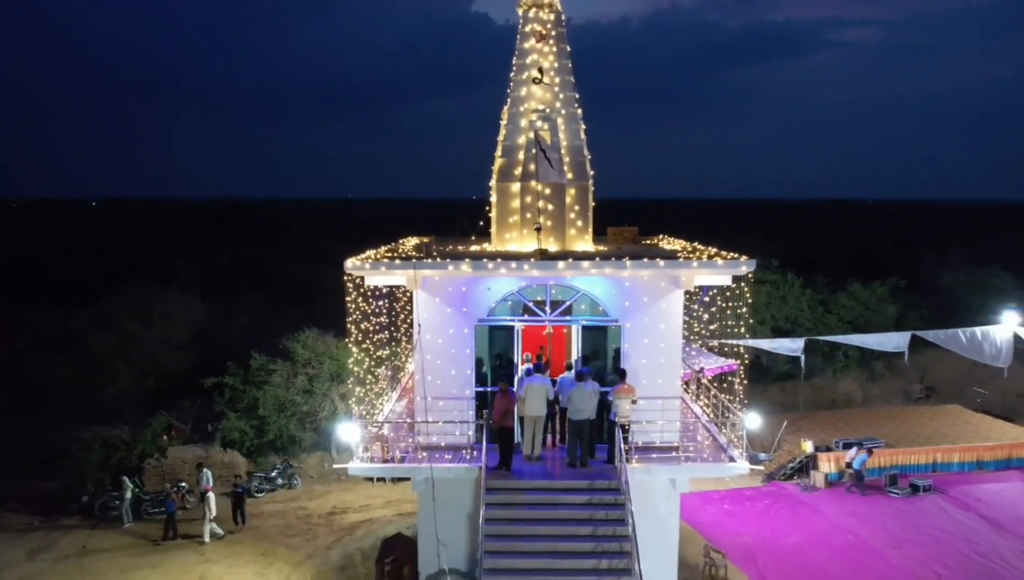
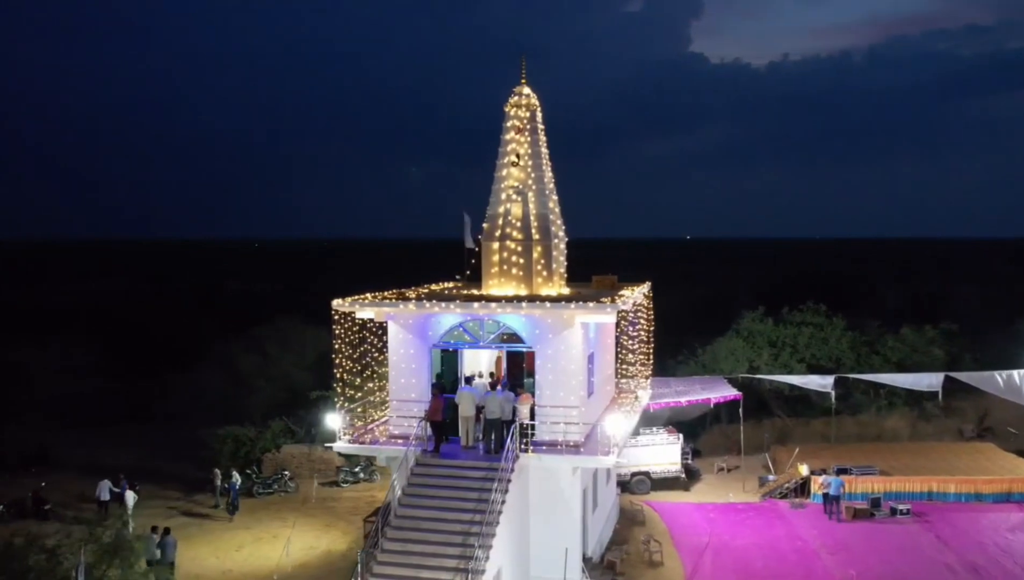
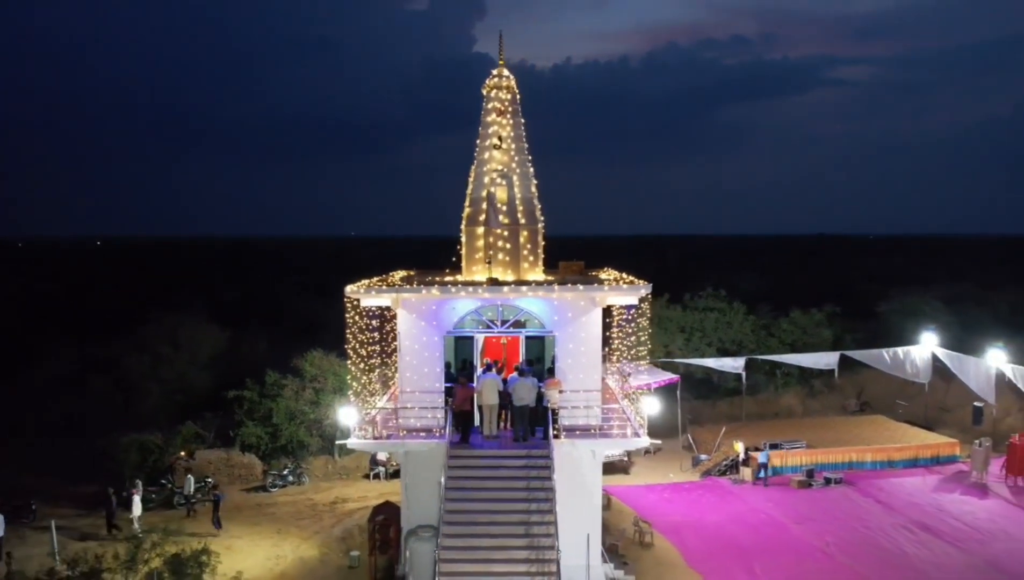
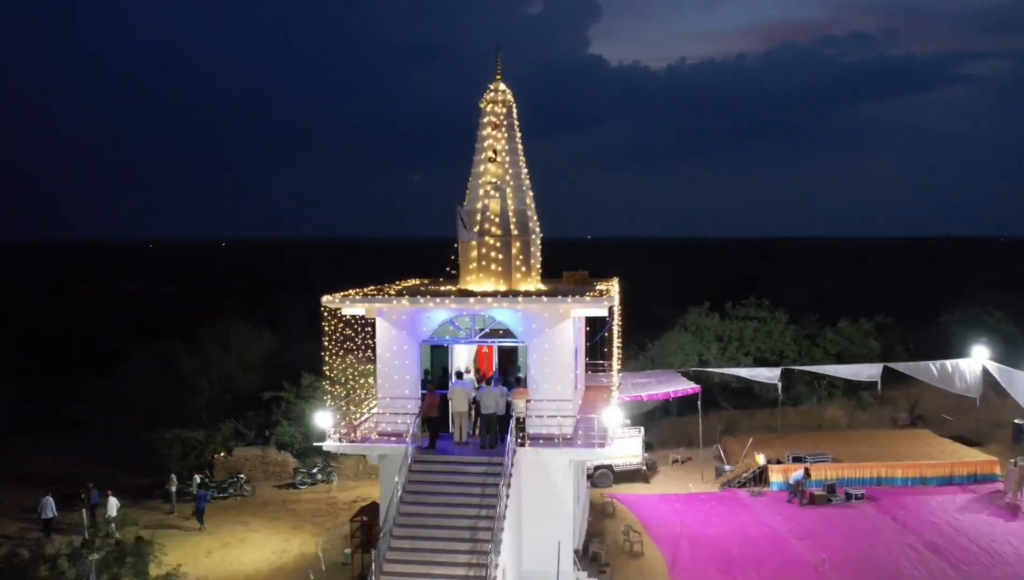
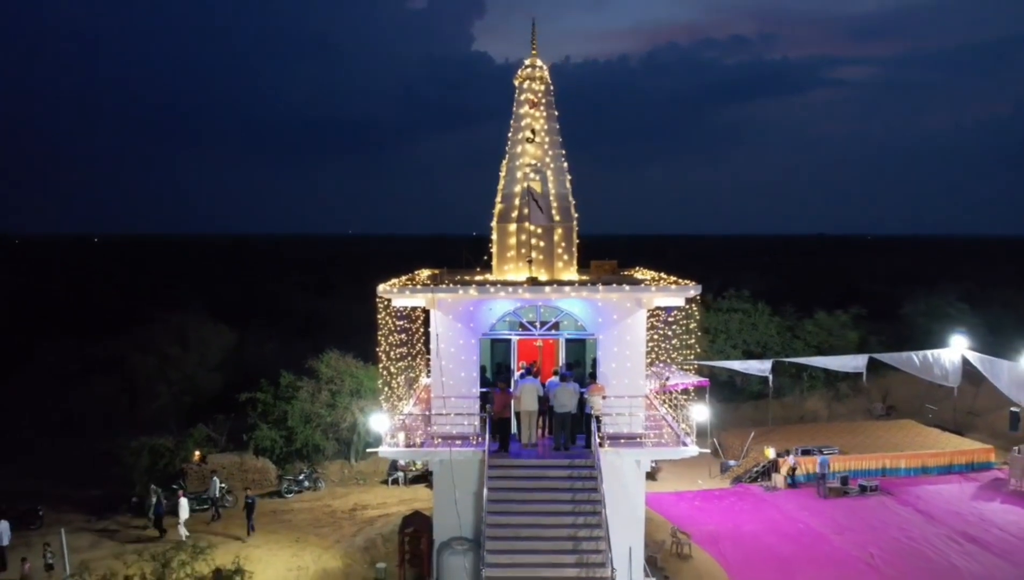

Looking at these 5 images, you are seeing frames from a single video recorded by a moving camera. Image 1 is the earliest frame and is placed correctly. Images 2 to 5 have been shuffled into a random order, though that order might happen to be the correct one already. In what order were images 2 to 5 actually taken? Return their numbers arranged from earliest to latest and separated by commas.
5, 3, 4, 2
